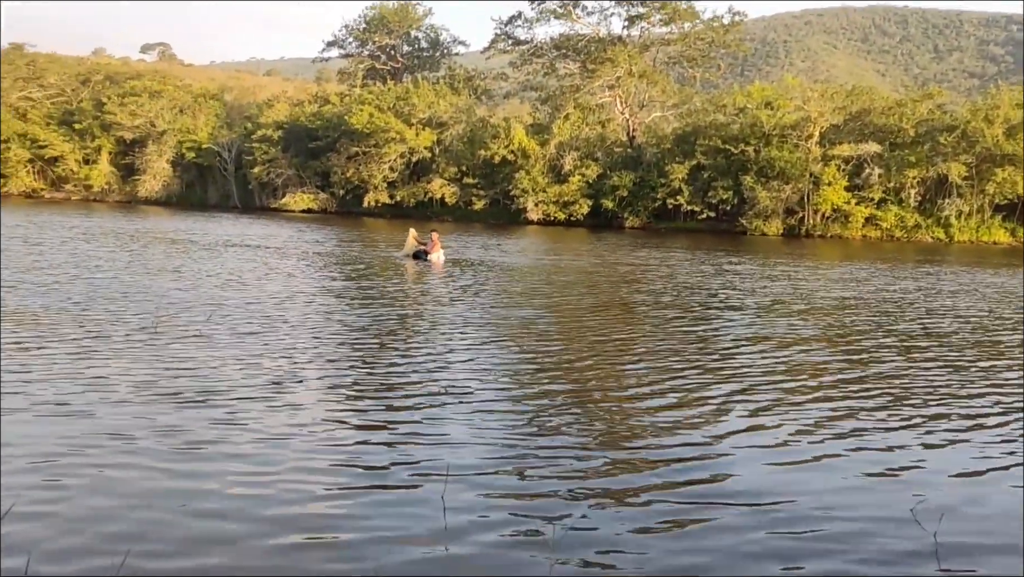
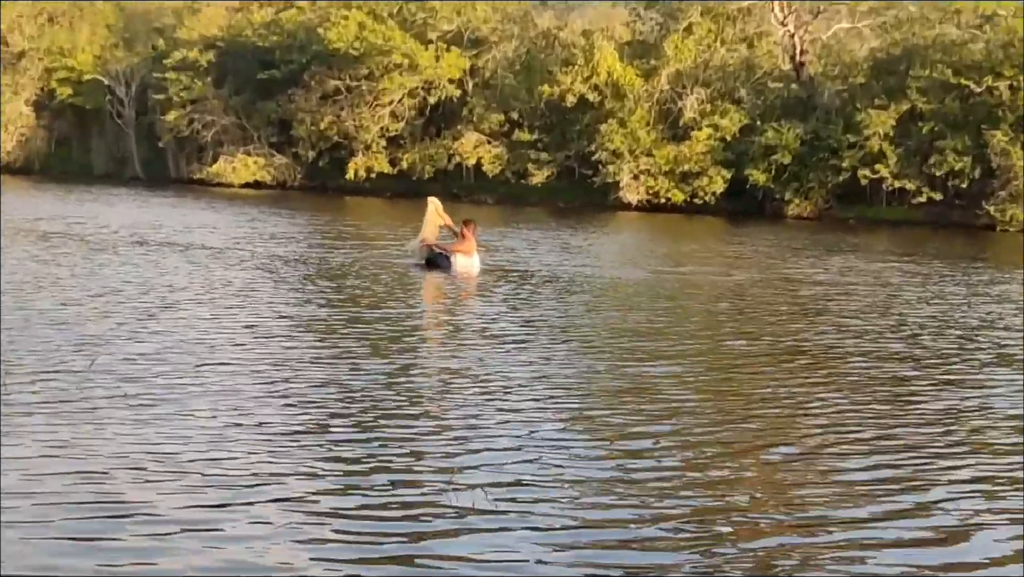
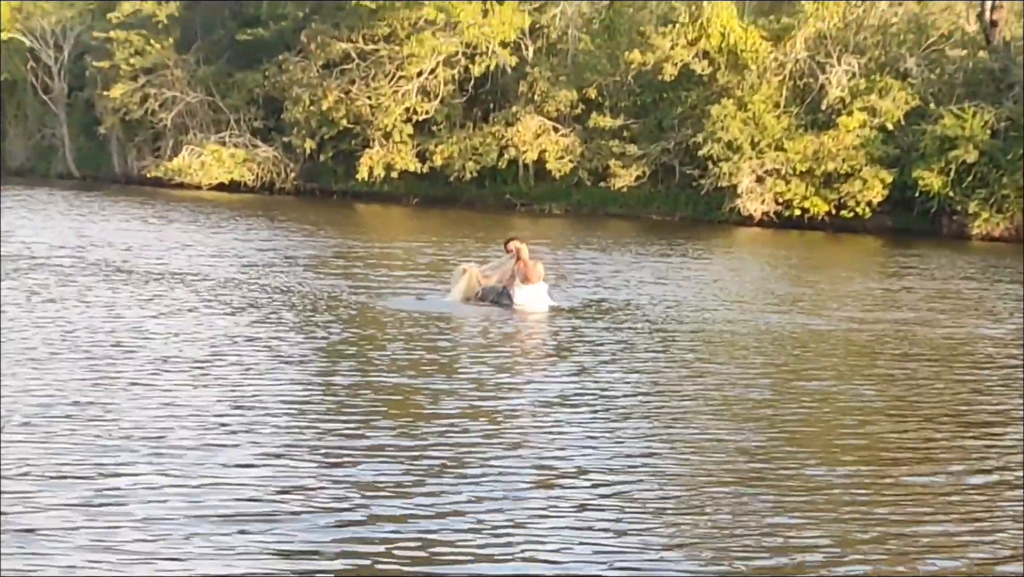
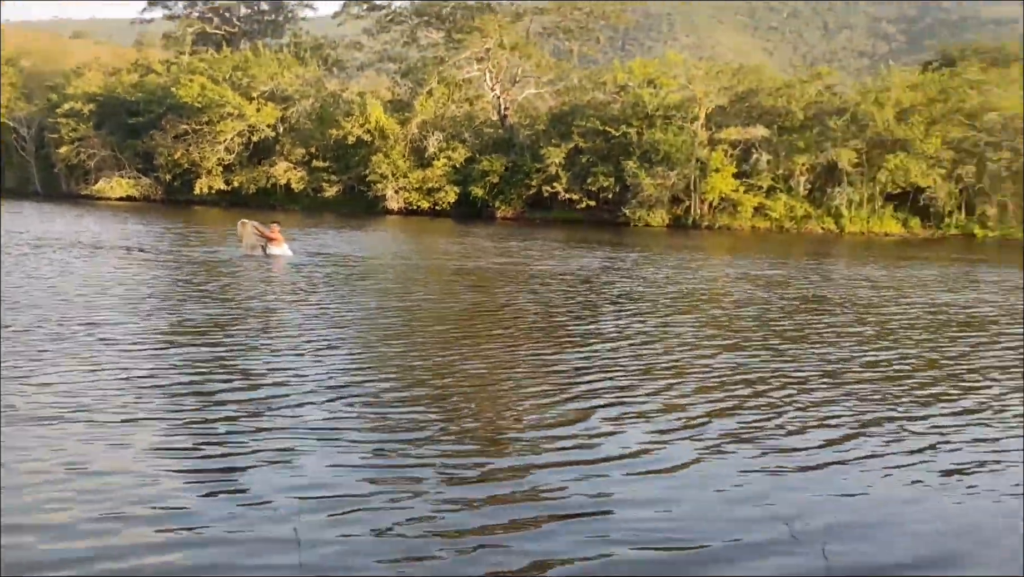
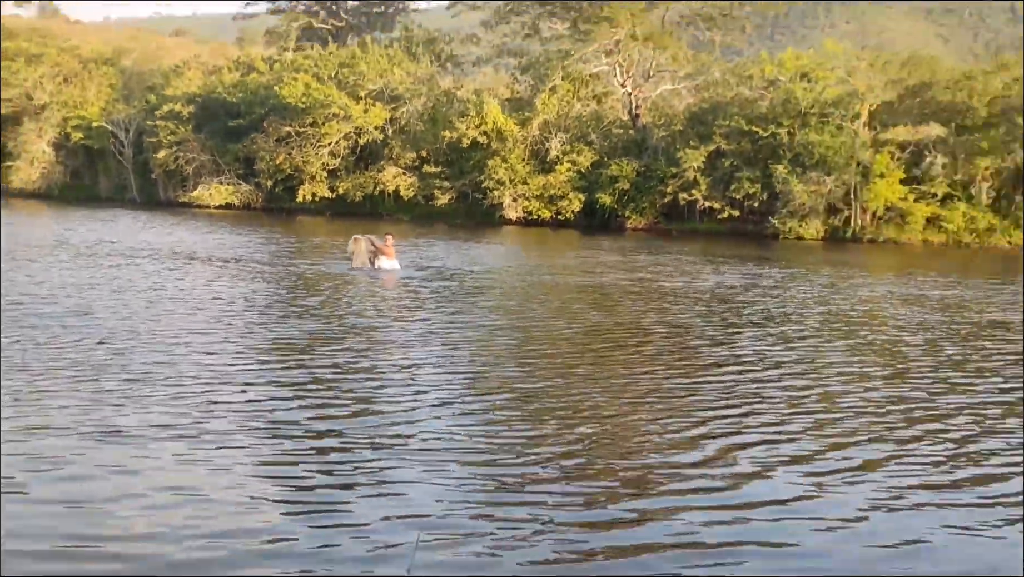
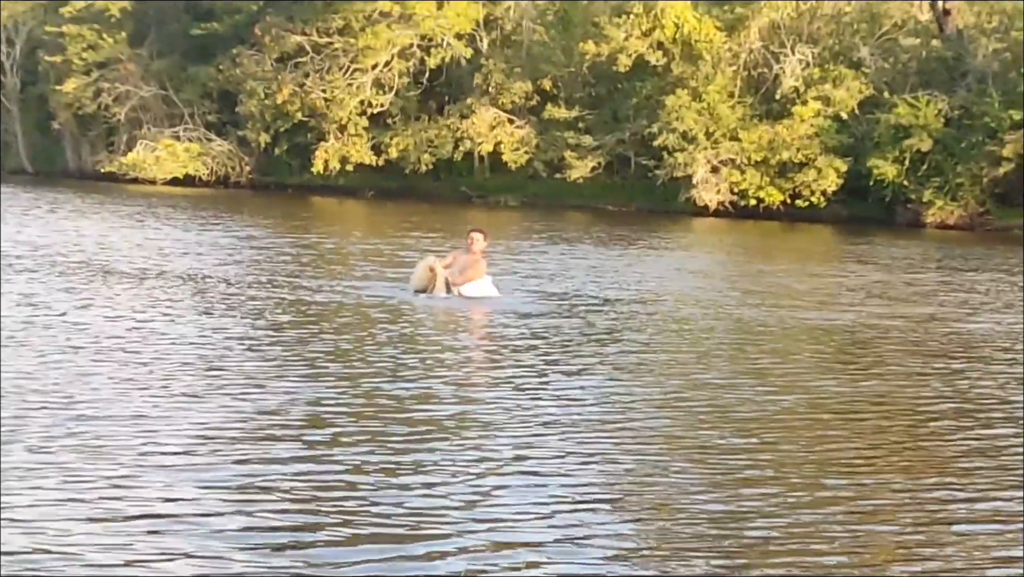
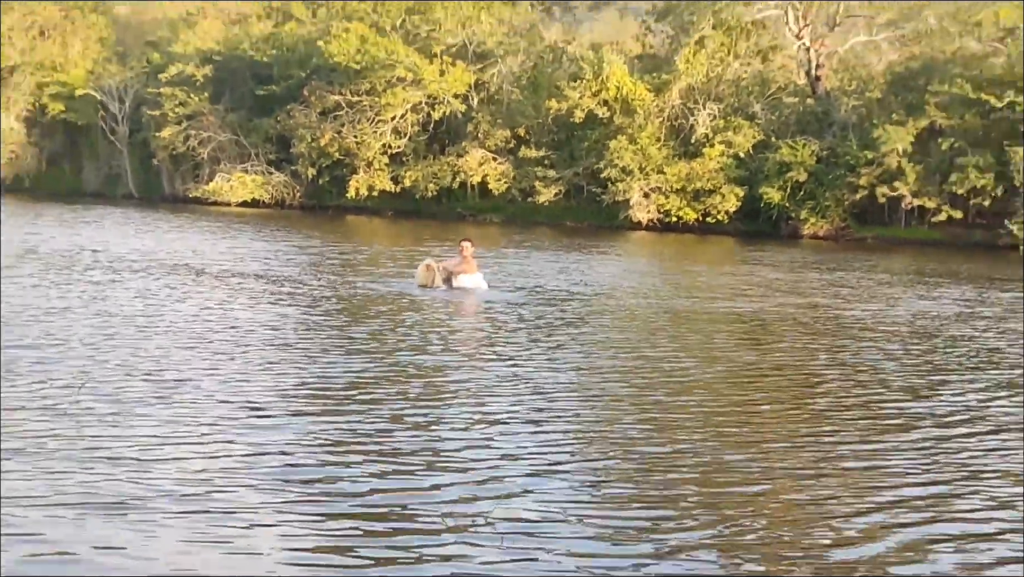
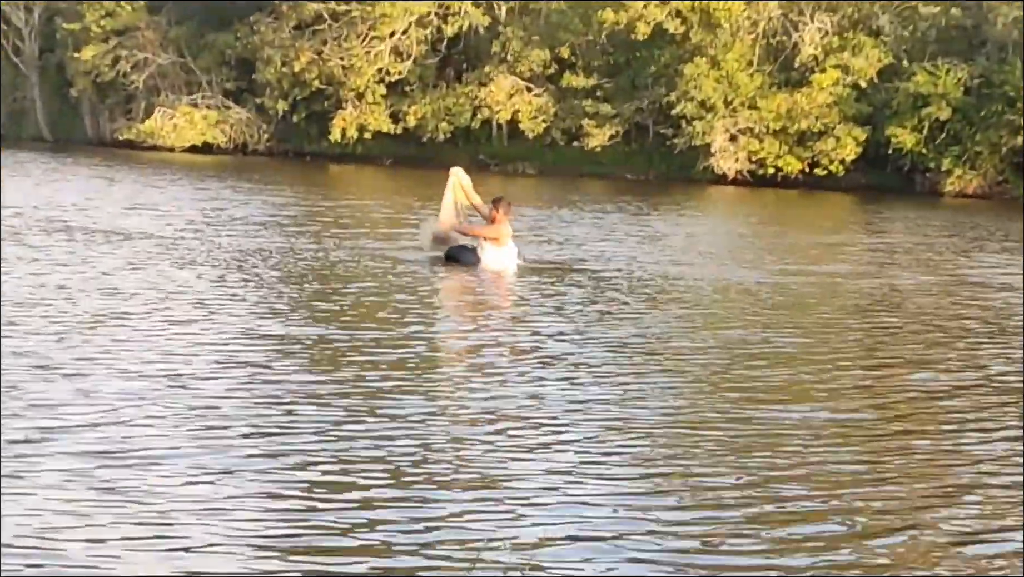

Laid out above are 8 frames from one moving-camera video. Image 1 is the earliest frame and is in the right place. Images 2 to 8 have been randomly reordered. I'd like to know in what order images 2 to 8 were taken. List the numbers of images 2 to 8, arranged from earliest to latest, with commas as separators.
2, 8, 3, 6, 7, 5, 4
